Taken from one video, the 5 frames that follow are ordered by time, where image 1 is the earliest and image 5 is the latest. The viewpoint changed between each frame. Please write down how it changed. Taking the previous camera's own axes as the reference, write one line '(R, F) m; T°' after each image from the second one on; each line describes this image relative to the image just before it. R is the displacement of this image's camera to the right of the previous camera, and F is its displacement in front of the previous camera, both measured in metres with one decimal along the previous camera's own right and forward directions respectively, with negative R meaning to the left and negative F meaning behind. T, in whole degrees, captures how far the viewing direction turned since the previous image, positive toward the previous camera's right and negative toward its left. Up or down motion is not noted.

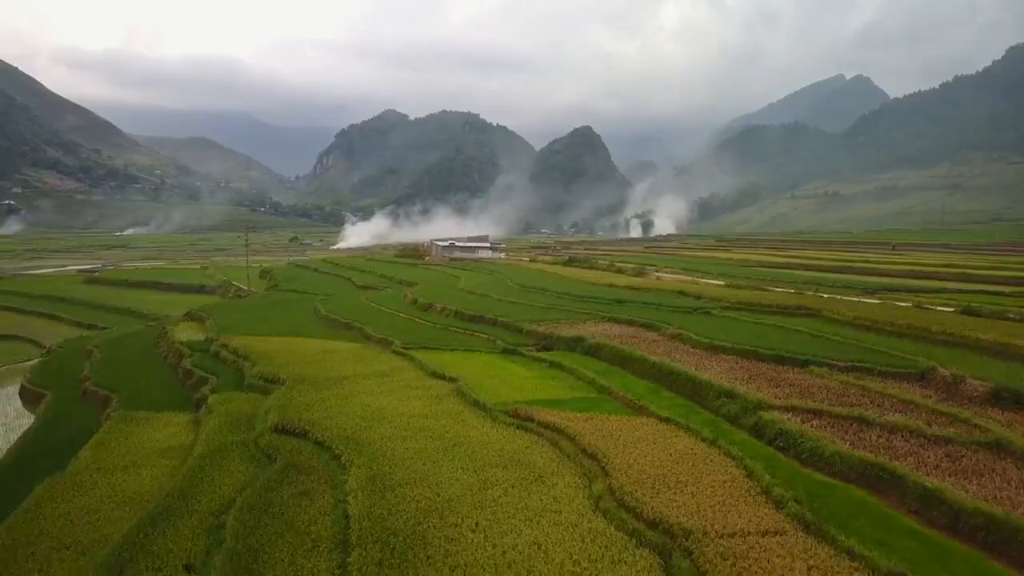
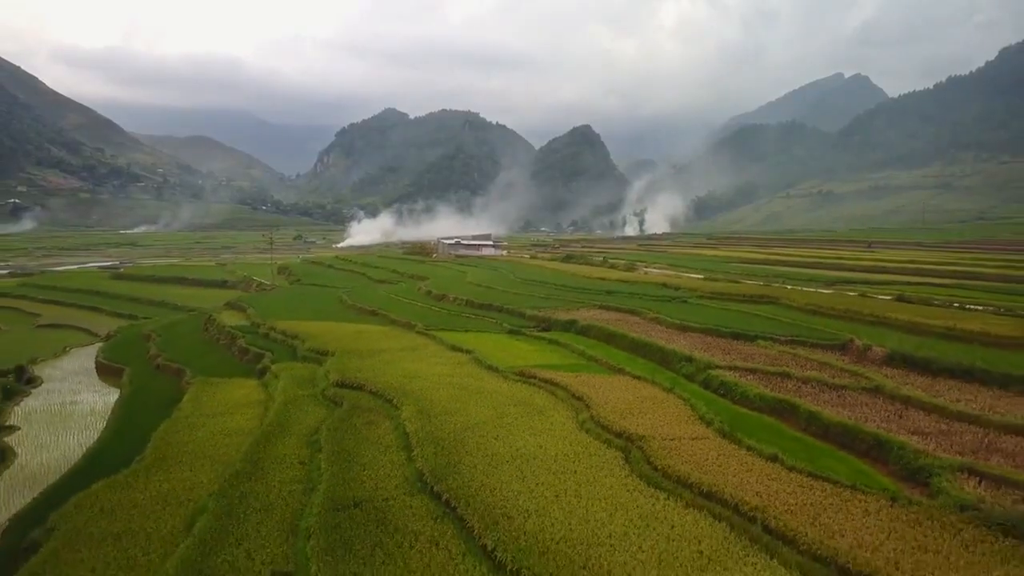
(-0.2, -4.8) m; 0°
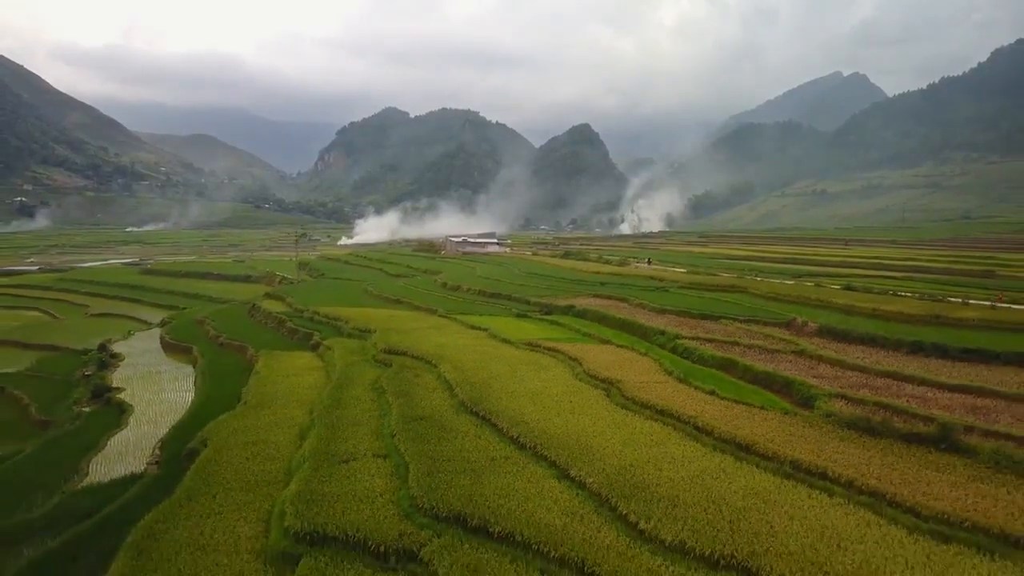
(-0.3, -5.6) m; 0°
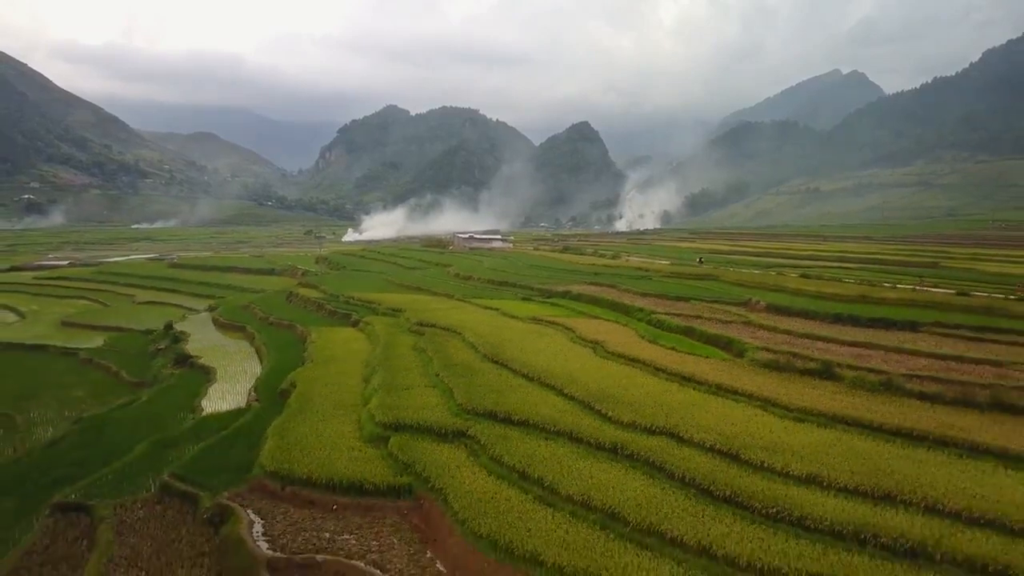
(-0.3, -6.4) m; 0°
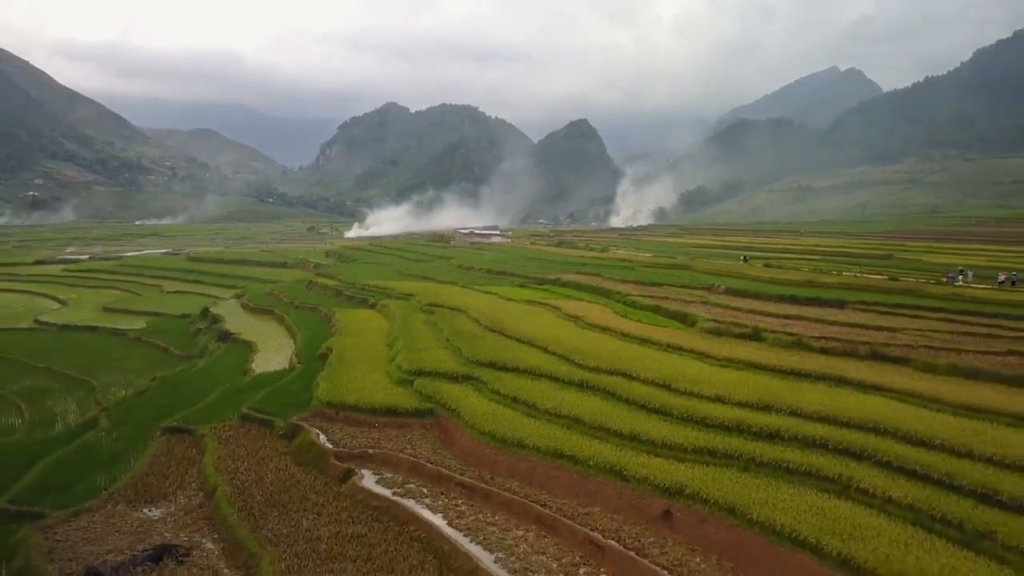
(+0.1, -5.6) m; 0°
